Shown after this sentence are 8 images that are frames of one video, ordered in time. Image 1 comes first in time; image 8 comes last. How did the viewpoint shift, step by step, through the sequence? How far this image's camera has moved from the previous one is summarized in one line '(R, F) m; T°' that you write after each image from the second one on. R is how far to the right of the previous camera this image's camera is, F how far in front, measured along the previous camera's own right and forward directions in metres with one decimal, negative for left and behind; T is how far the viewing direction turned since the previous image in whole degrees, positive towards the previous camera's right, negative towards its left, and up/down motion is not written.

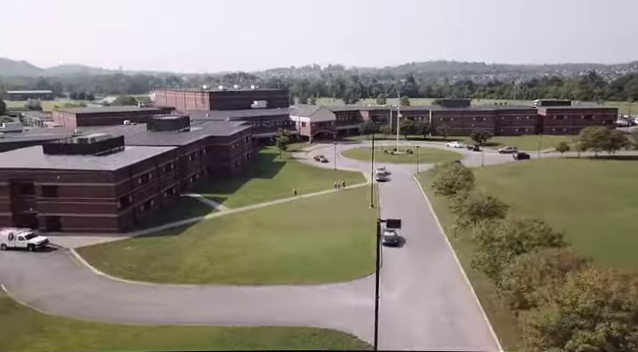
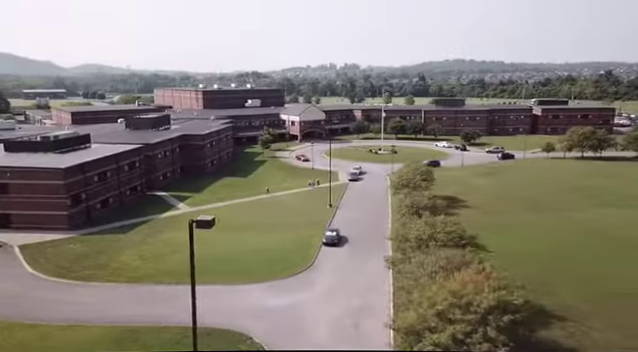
(+4.0, +0.2) m; -1°
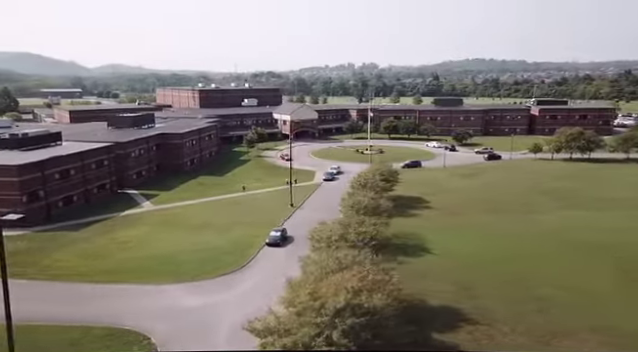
(+3.9, +0.3) m; -2°
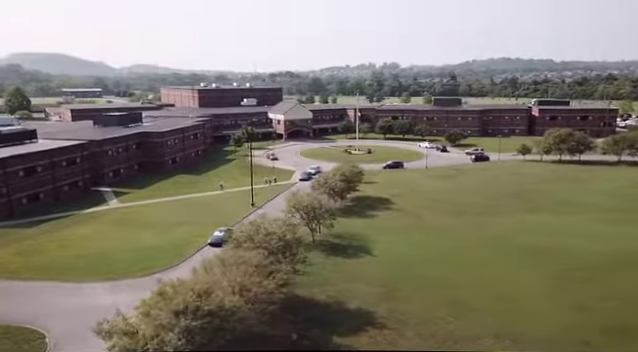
(+4.0, +0.3) m; -2°
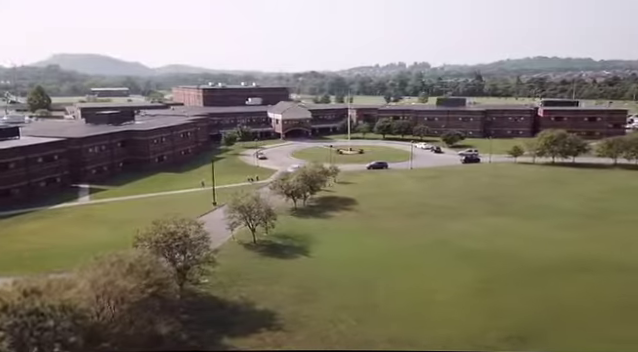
(+4.5, +0.3) m; -3°
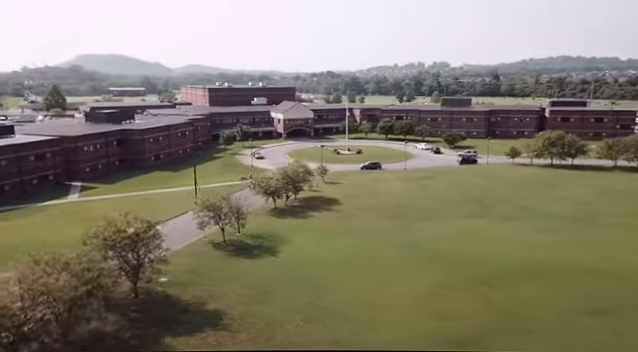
(+2.5, +0.1) m; -2°
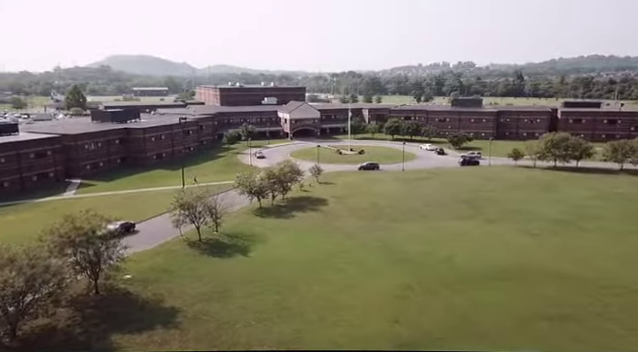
(+2.5, +0.1) m; -3°
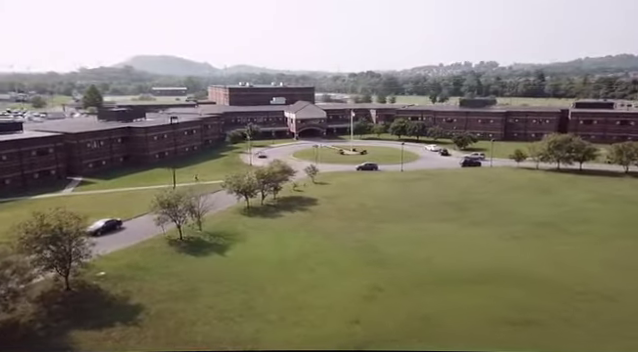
(+2.0, +0.1) m; -2°
